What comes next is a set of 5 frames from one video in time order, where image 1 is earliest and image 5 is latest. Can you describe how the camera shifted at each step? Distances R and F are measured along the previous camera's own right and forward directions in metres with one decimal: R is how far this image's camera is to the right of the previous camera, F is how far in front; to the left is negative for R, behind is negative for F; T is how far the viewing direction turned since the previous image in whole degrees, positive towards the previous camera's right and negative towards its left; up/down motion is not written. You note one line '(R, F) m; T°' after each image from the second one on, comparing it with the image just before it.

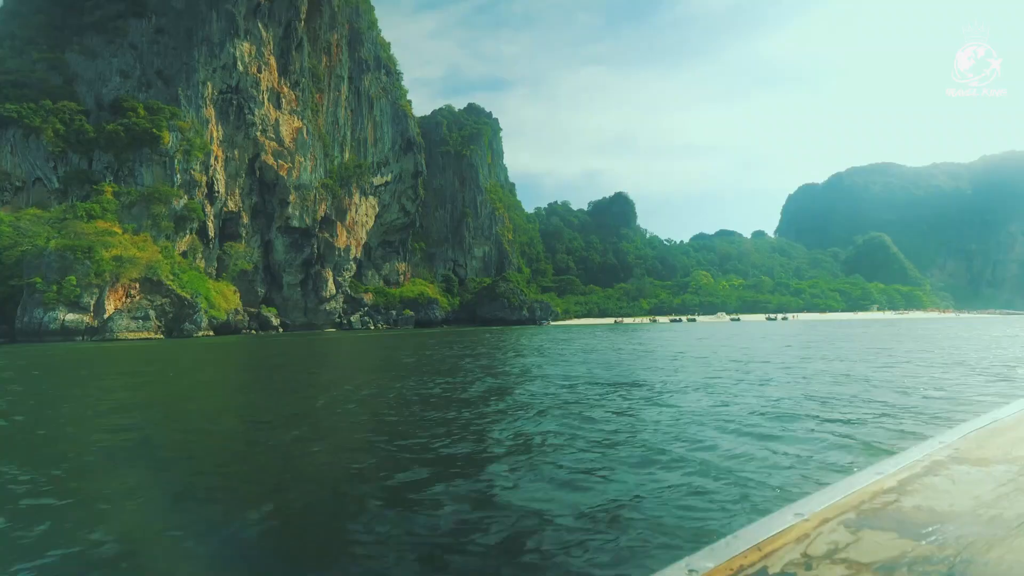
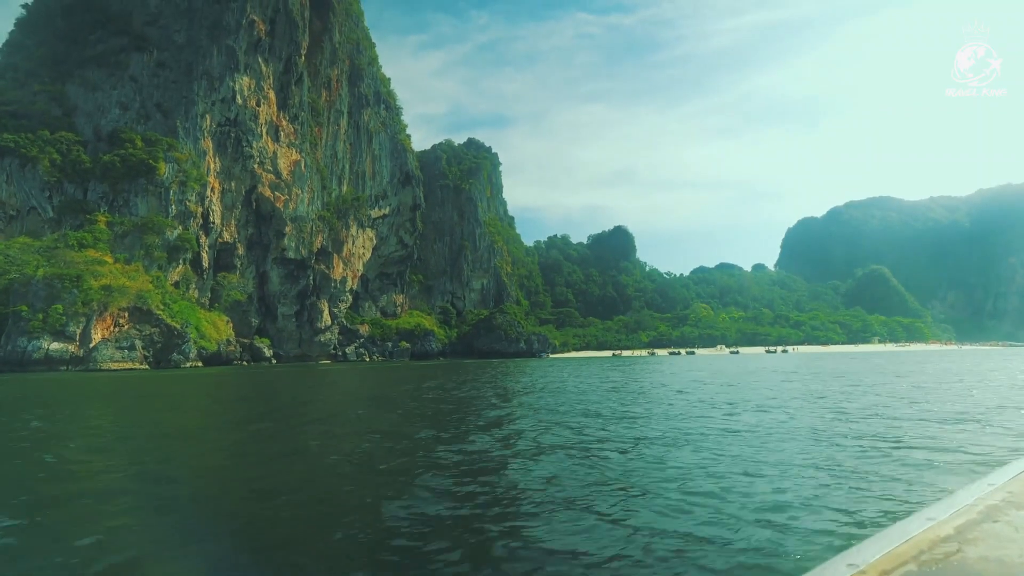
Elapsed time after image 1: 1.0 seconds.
(+0.5, +0.6) m; 0°
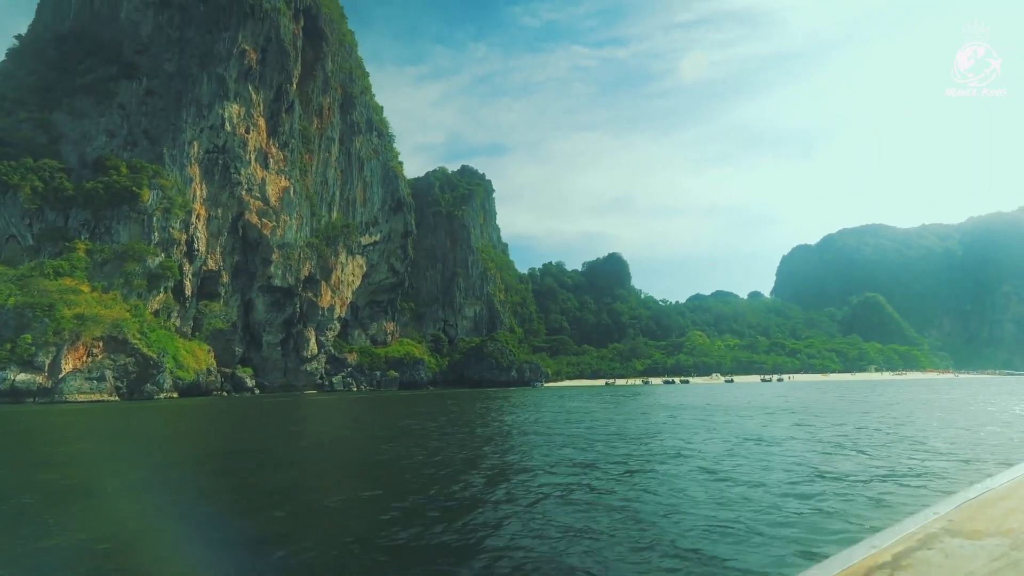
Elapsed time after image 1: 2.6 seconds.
(+1.0, +0.9) m; 0°
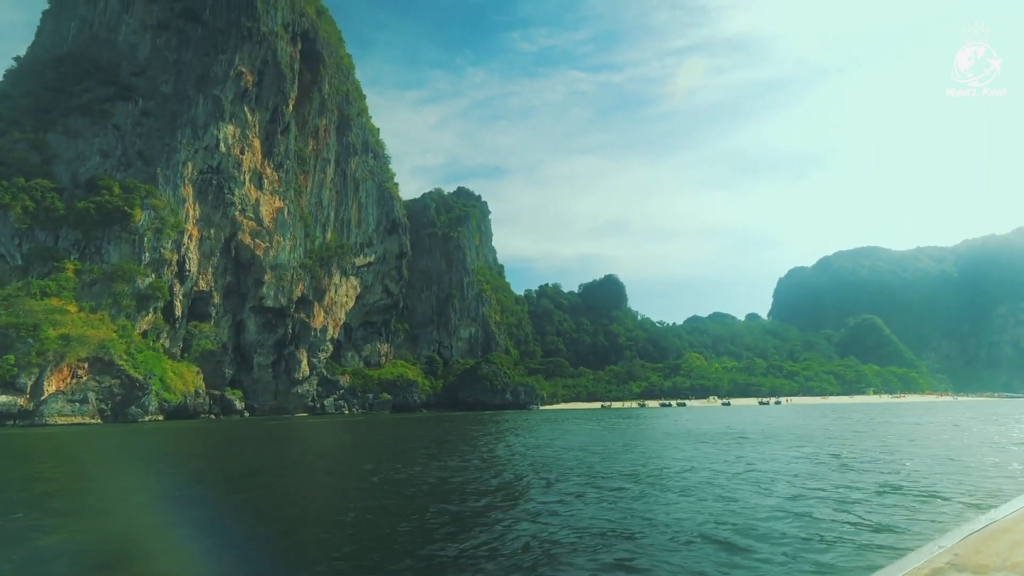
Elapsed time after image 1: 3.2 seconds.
(+0.4, +0.4) m; 0°
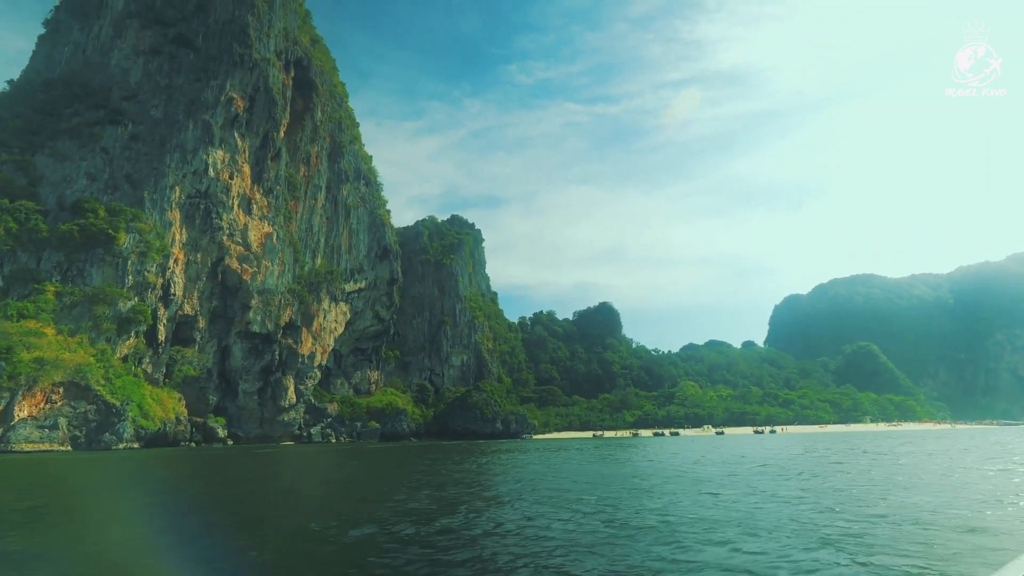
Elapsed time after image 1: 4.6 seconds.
(+0.5, +0.8) m; 0°
